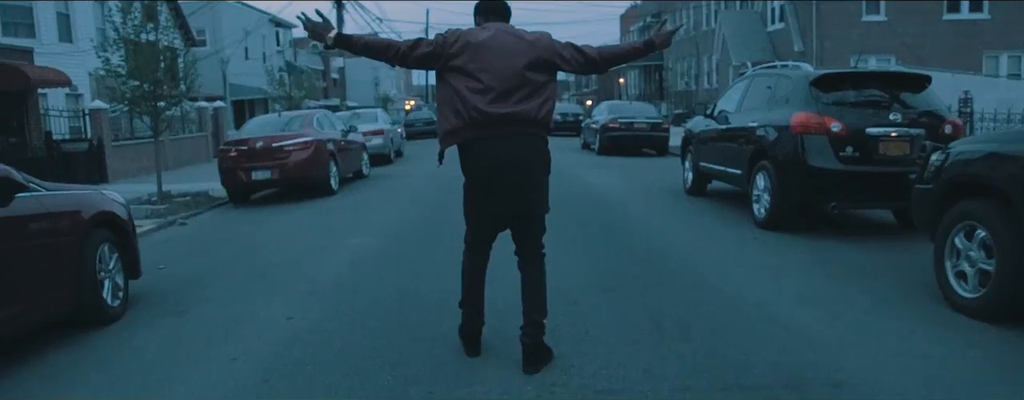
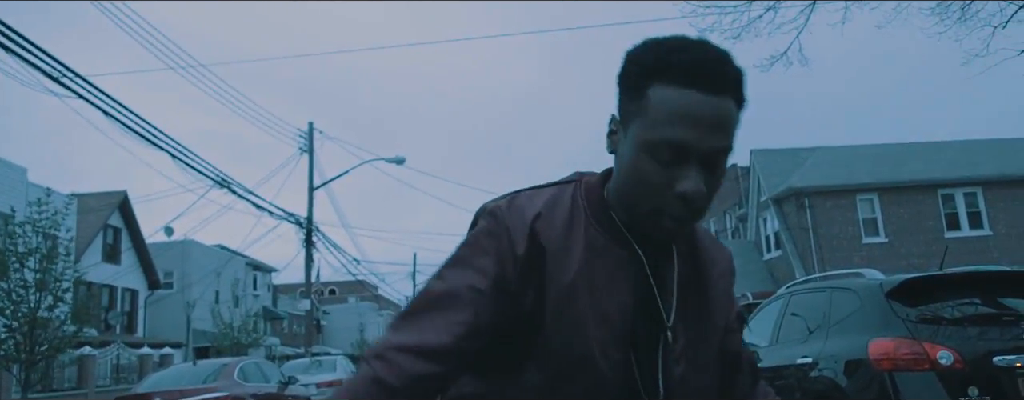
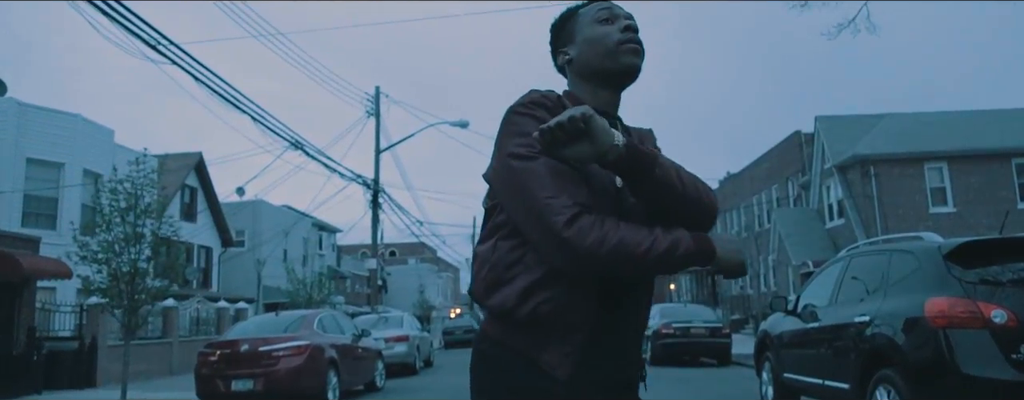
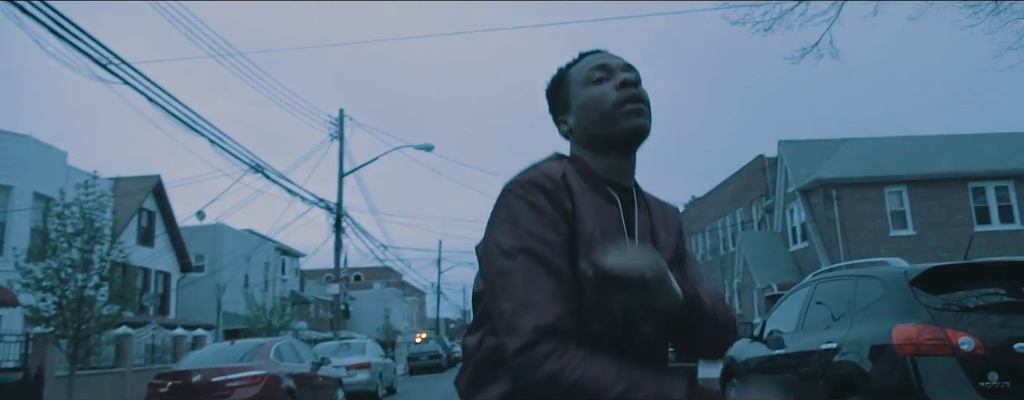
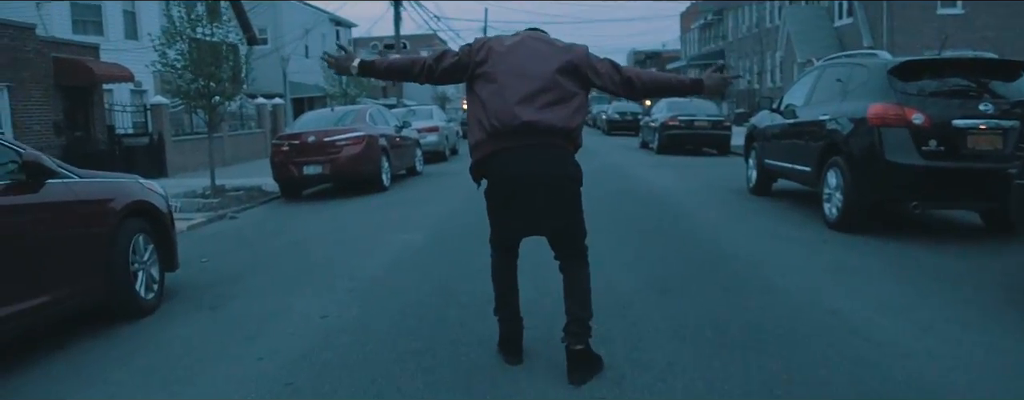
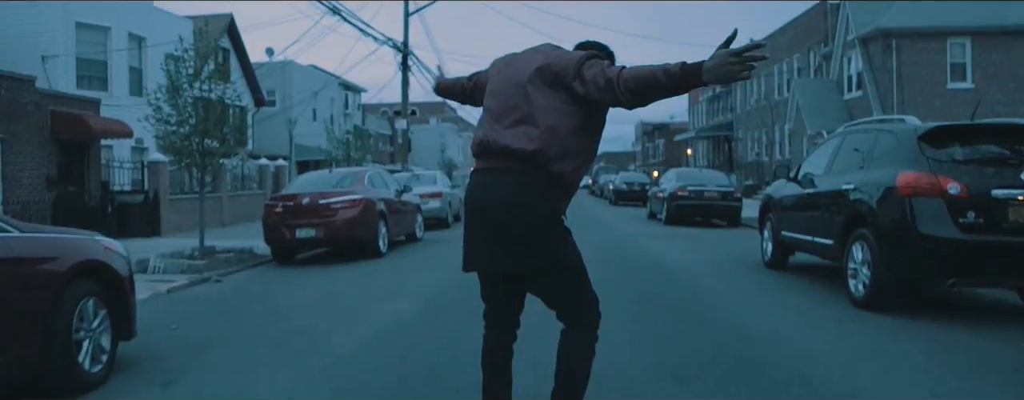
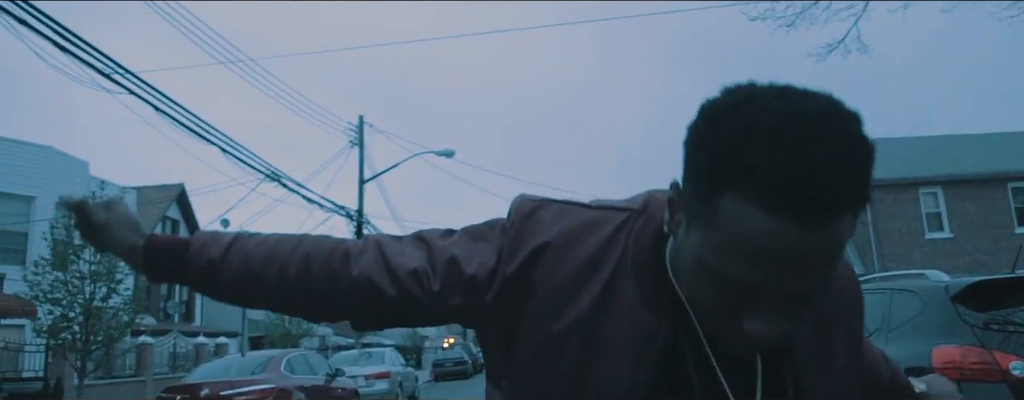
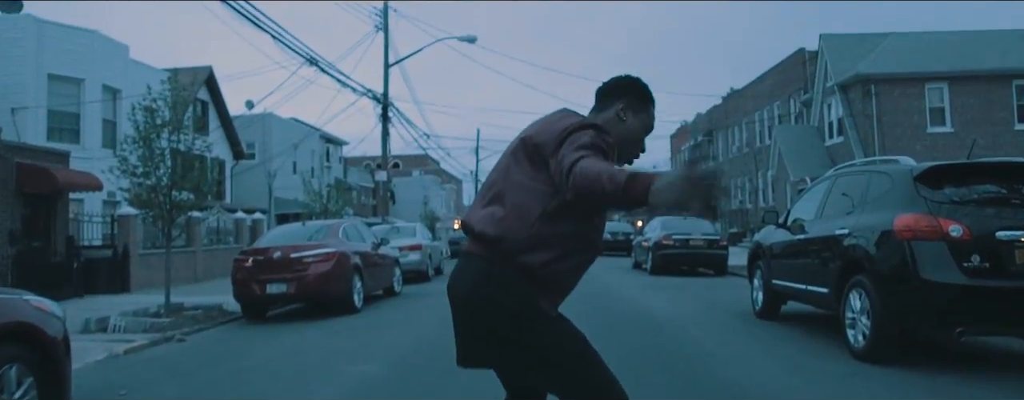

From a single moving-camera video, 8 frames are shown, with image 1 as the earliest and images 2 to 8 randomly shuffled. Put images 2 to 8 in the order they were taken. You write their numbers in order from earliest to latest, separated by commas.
5, 6, 8, 3, 4, 2, 7
